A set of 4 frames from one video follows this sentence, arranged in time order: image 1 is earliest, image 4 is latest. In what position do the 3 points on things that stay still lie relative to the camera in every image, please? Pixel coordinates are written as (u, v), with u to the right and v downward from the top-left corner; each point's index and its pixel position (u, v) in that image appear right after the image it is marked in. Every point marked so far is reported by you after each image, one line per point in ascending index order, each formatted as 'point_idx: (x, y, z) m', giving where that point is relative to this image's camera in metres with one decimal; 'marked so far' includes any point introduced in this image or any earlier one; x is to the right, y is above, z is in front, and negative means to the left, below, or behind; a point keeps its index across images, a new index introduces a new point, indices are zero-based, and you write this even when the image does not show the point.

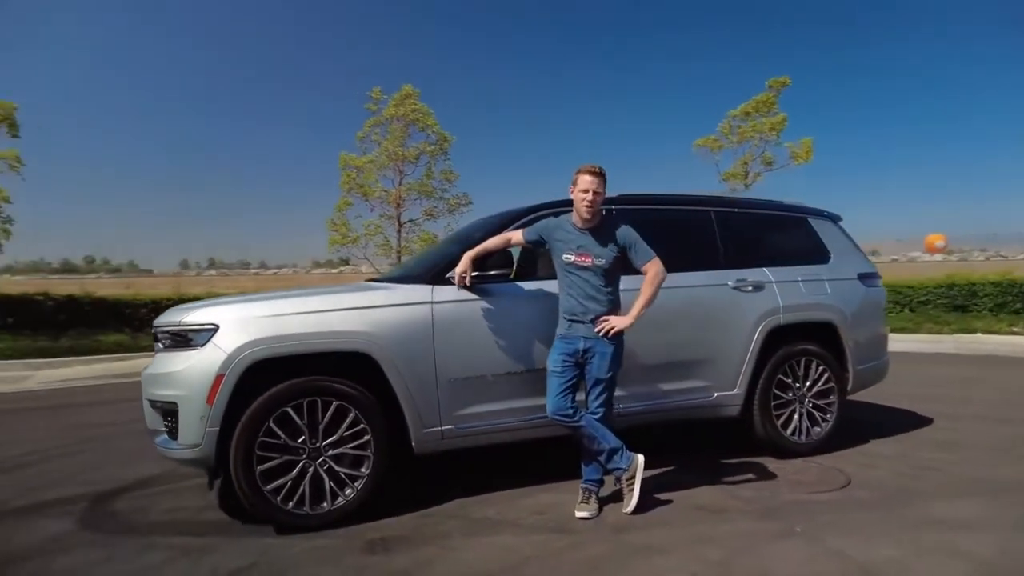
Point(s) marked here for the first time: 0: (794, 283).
0: (+2.0, 0.0, +5.1) m
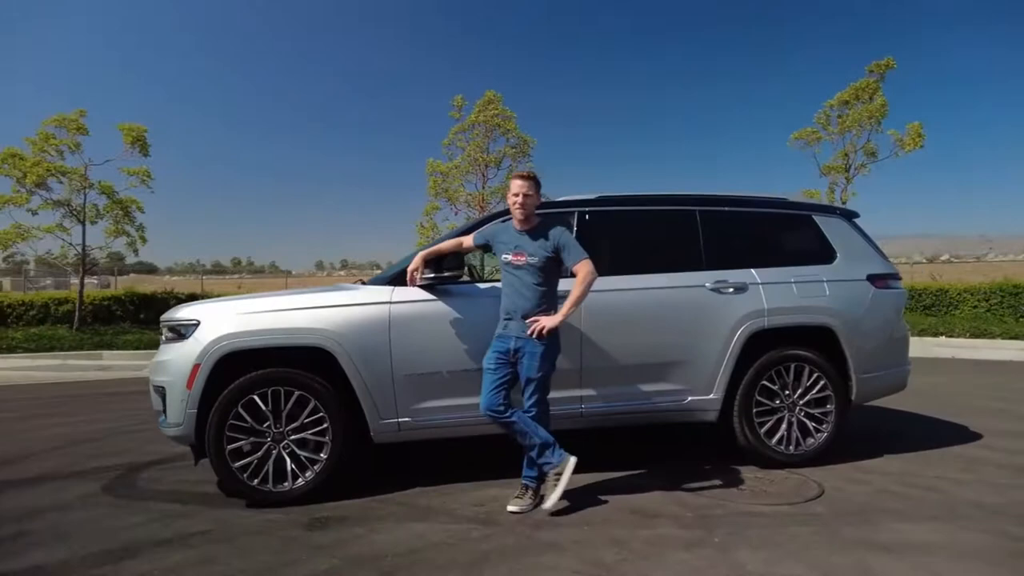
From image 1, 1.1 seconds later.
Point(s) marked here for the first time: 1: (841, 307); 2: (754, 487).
0: (+1.9, 0.0, +4.9) m
1: (+2.3, -0.1, +4.9) m
2: (+1.5, -1.2, +4.4) m
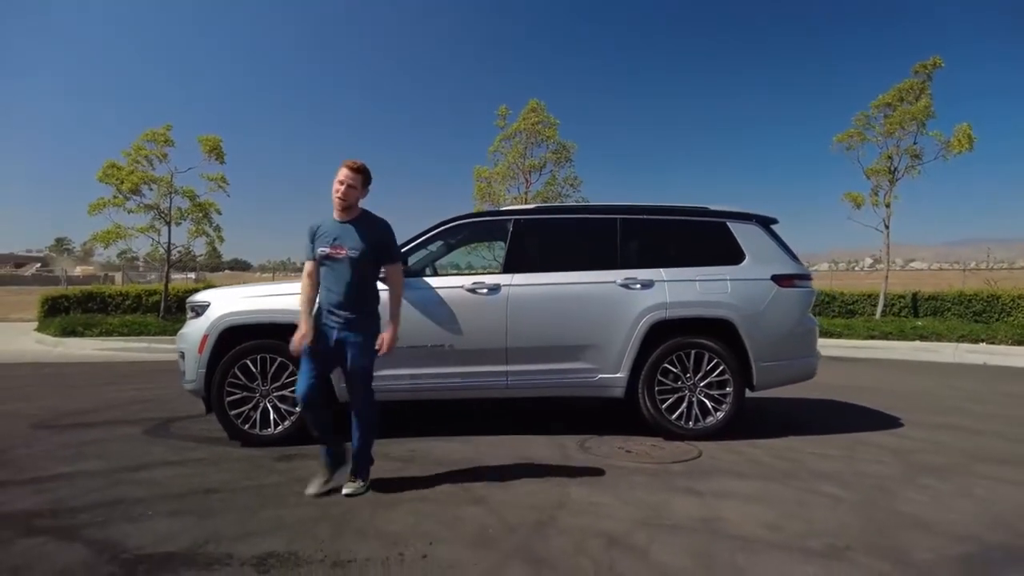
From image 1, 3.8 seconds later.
0: (+1.4, 0.0, +5.7) m
1: (+1.8, -0.1, +5.7) m
2: (+1.0, -1.2, +5.3) m
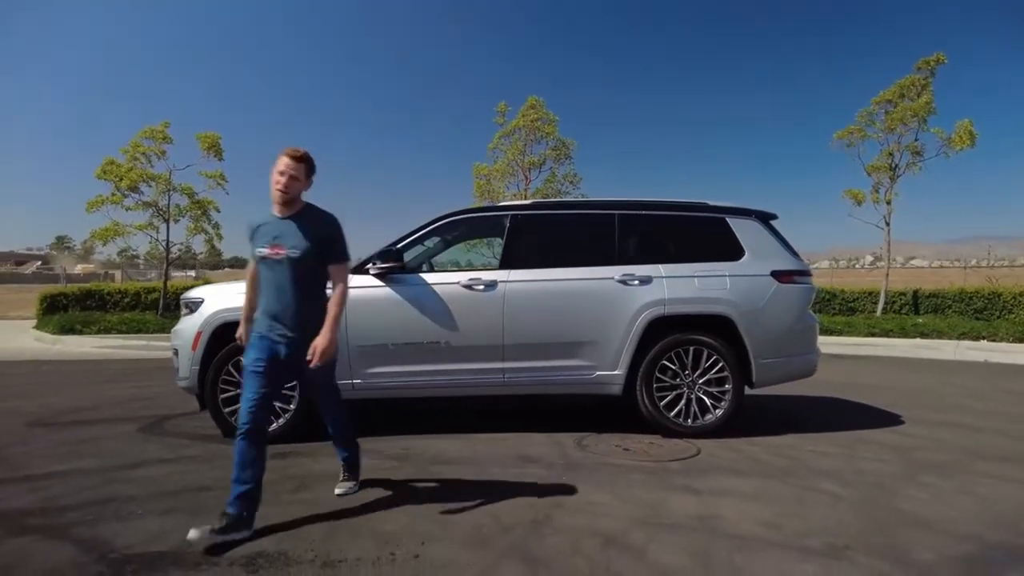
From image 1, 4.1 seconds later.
0: (+1.4, +0.1, +5.7) m
1: (+1.8, -0.1, +5.6) m
2: (+0.9, -1.2, +5.2) m
